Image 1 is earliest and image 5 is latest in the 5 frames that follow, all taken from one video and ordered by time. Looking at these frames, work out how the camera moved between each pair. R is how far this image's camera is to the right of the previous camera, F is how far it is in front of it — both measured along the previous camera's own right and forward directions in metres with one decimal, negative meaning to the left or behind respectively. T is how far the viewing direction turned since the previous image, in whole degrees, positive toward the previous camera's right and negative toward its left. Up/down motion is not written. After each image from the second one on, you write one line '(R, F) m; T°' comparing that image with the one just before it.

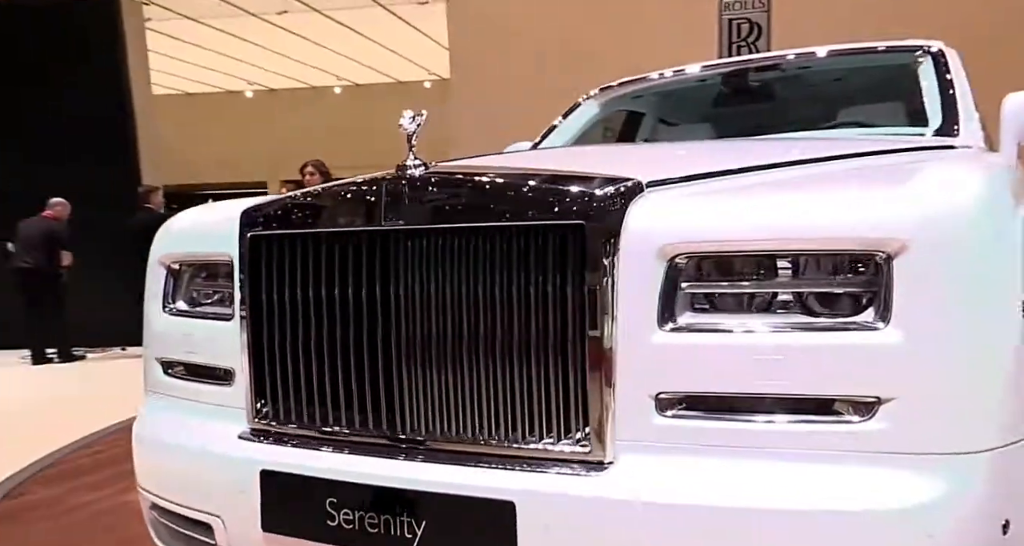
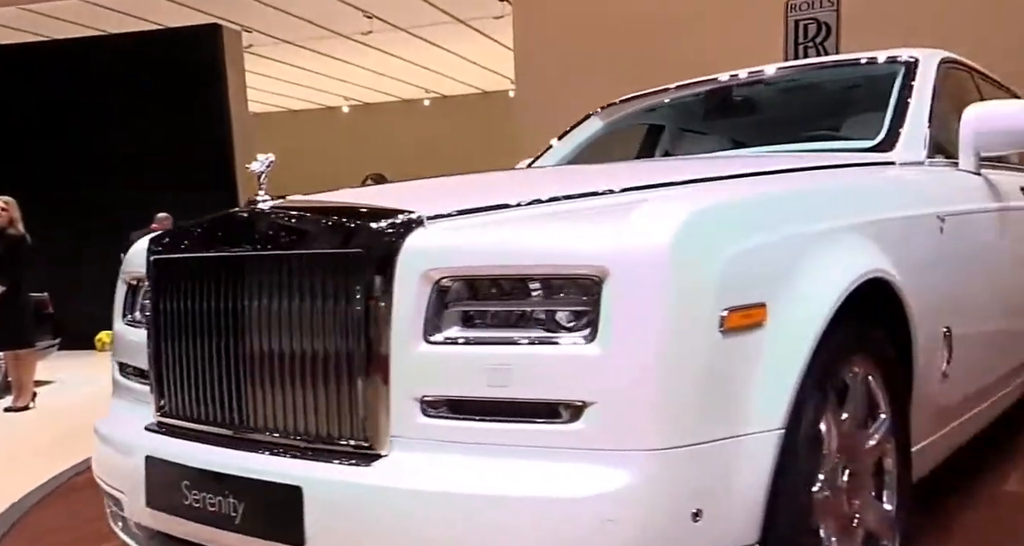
(+0.5, -0.2) m; -8°
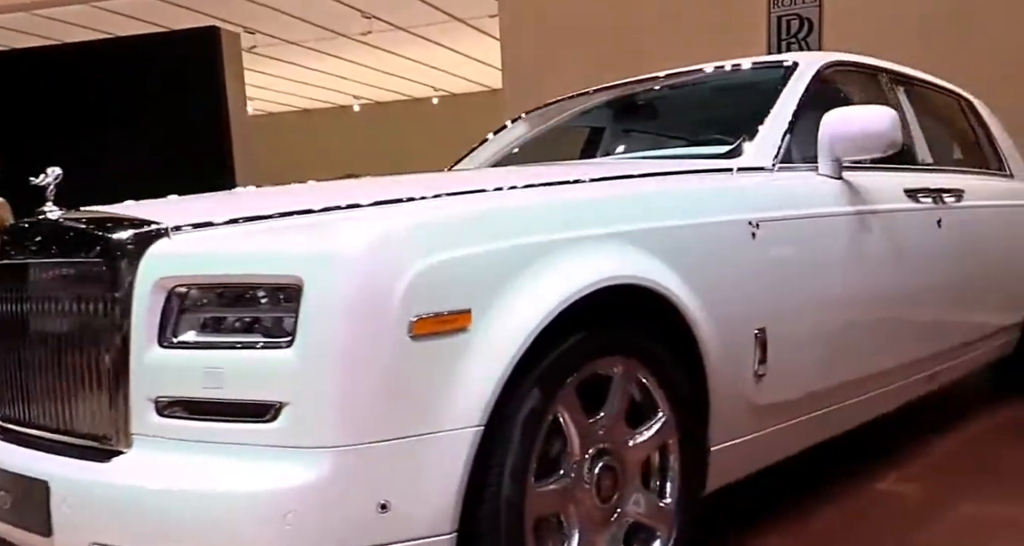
(+0.5, -0.1) m; -3°
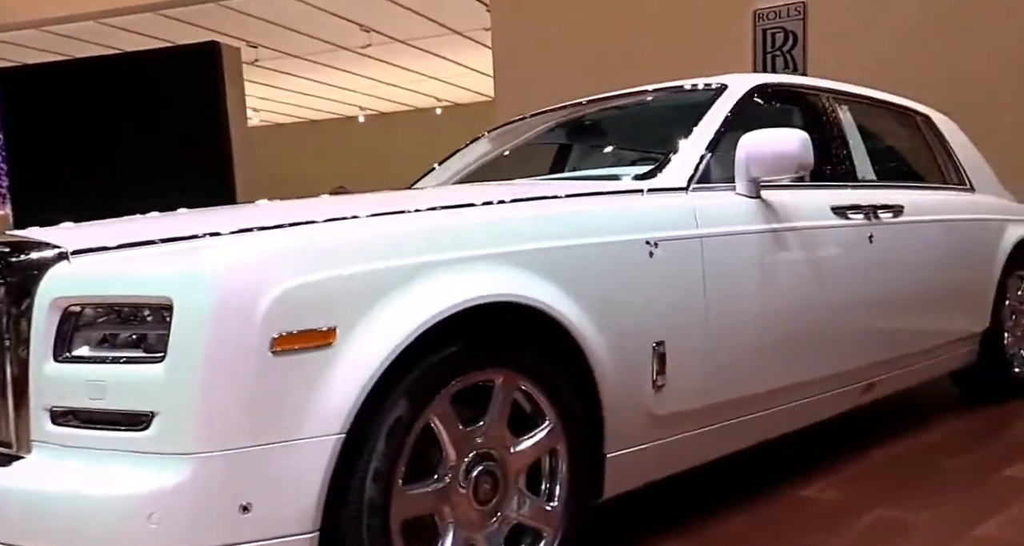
(+0.3, -0.1) m; -1°
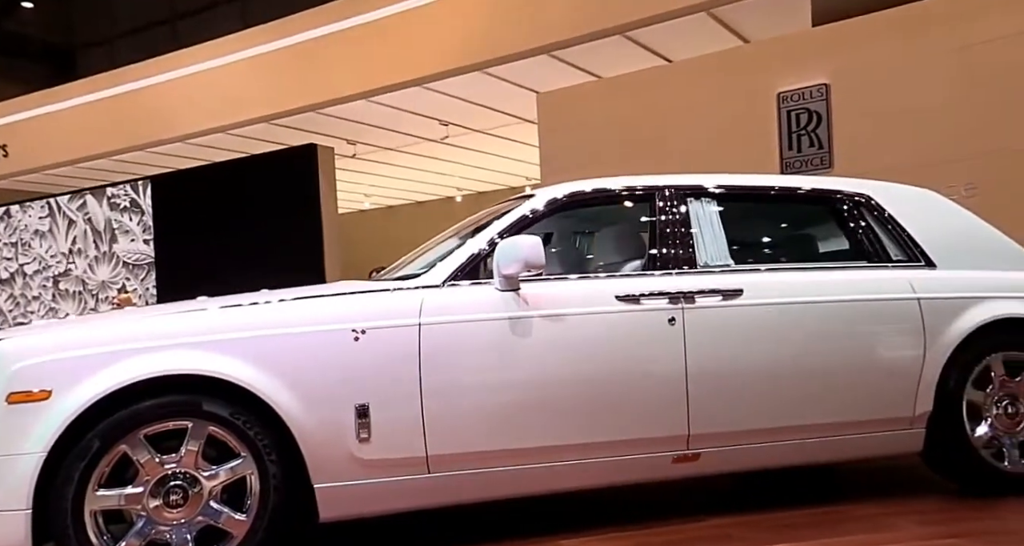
(+1.7, -0.5) m; -17°
